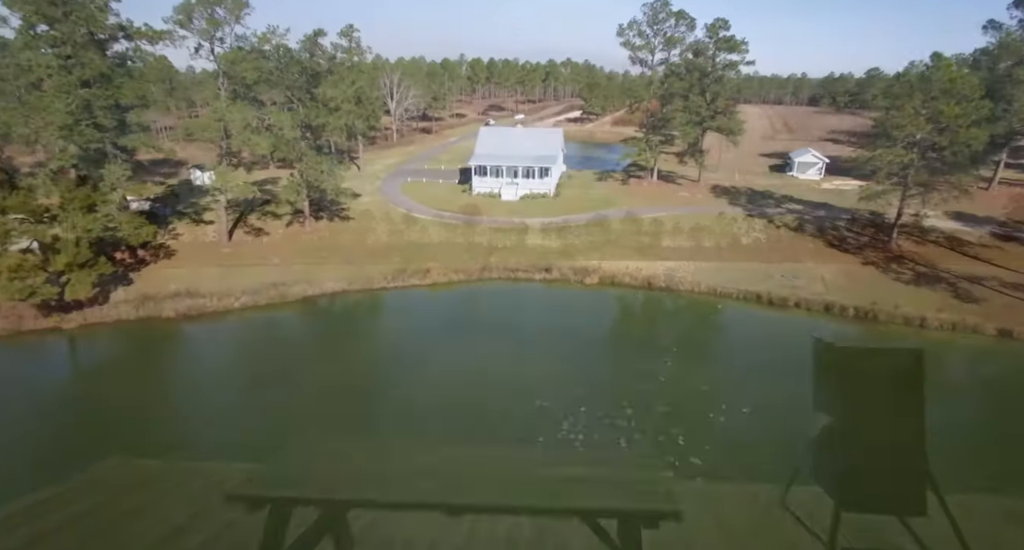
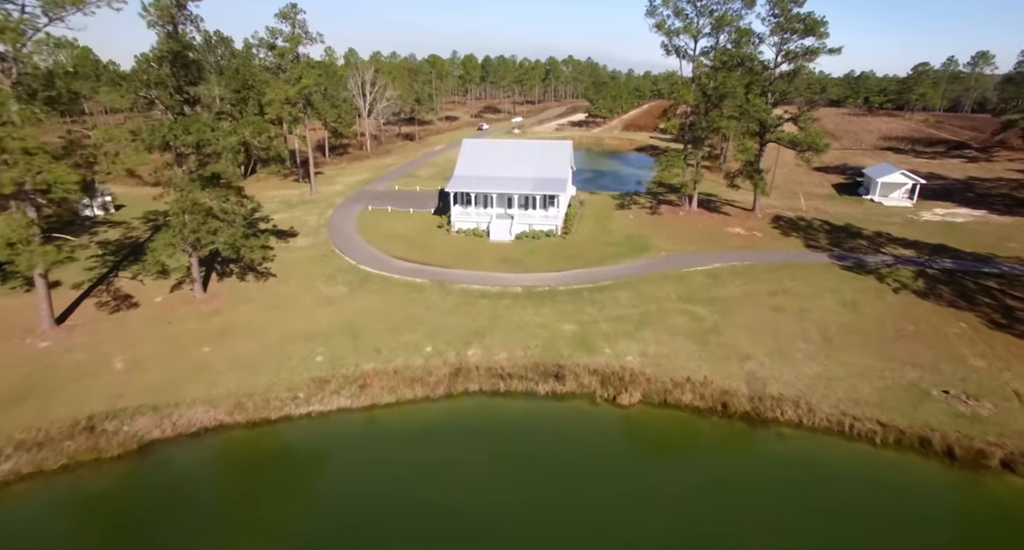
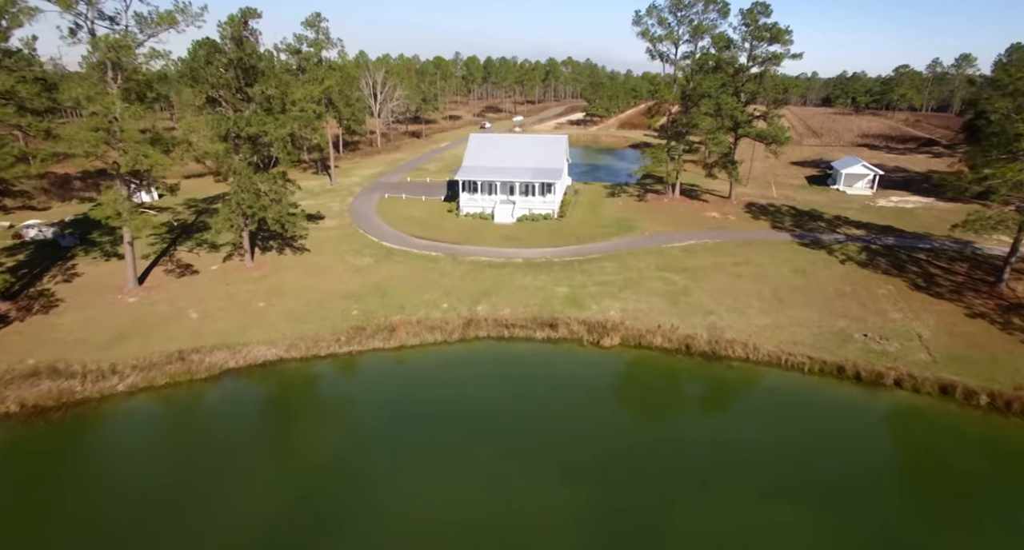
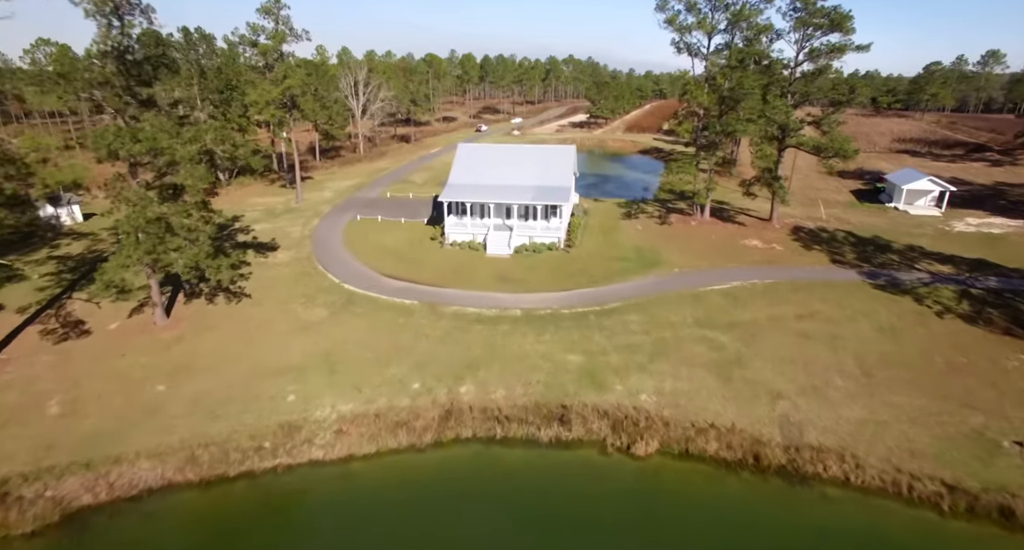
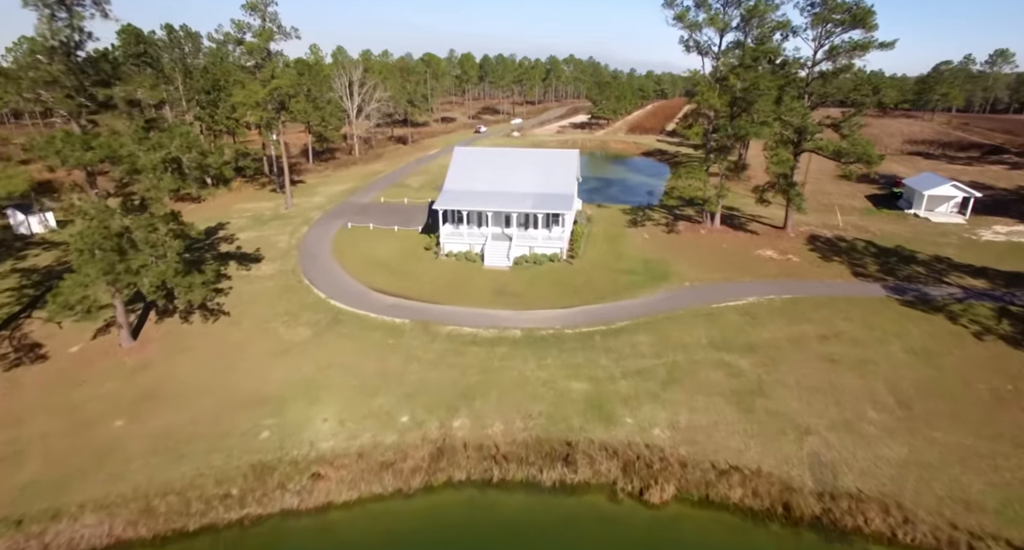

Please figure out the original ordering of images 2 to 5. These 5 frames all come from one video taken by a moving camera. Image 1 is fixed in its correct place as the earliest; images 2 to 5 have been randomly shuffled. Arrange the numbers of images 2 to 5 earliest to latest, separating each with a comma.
3, 2, 4, 5
